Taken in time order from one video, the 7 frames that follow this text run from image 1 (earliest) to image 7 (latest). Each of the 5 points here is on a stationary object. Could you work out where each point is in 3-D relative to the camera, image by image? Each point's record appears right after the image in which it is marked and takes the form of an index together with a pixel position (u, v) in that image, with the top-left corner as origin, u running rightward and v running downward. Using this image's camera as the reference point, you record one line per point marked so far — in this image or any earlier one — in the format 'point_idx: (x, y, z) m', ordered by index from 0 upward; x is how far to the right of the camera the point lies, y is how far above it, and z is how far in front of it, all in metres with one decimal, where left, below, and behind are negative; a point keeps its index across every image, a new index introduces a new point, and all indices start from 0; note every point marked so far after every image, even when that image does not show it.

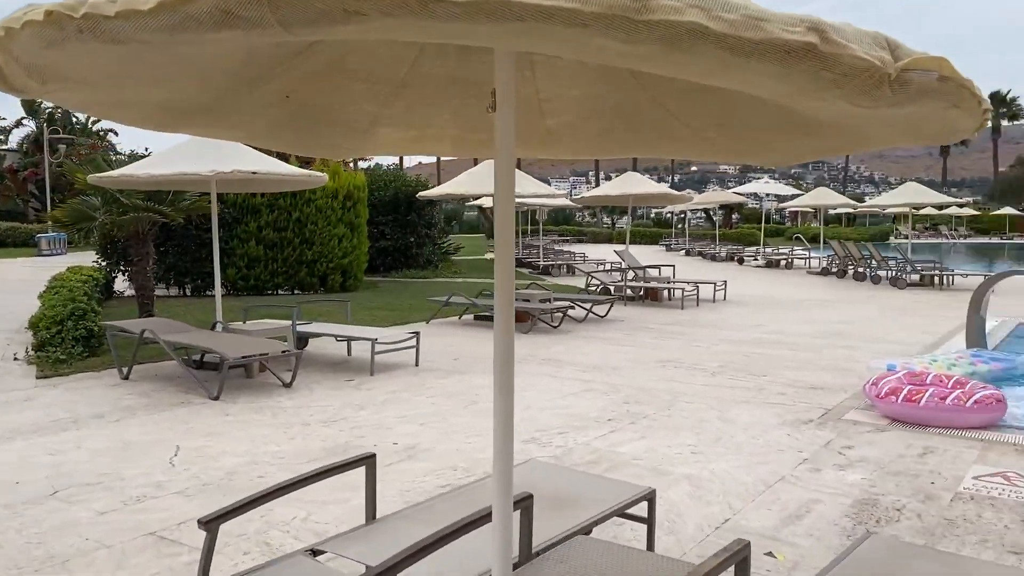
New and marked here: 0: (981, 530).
0: (+2.1, -1.1, +3.9) m
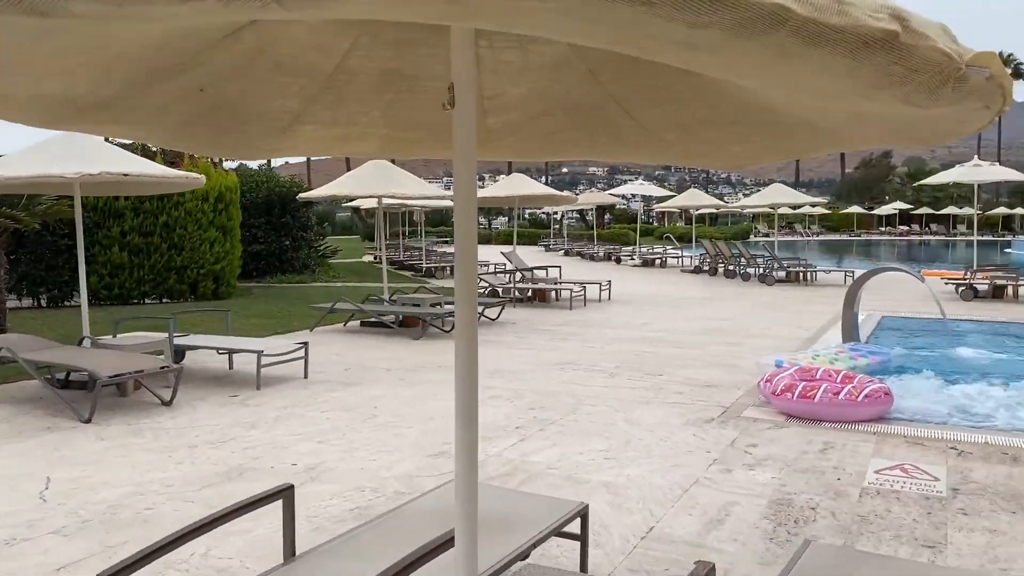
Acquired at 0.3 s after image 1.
0: (+1.7, -1.1, +4.0) m
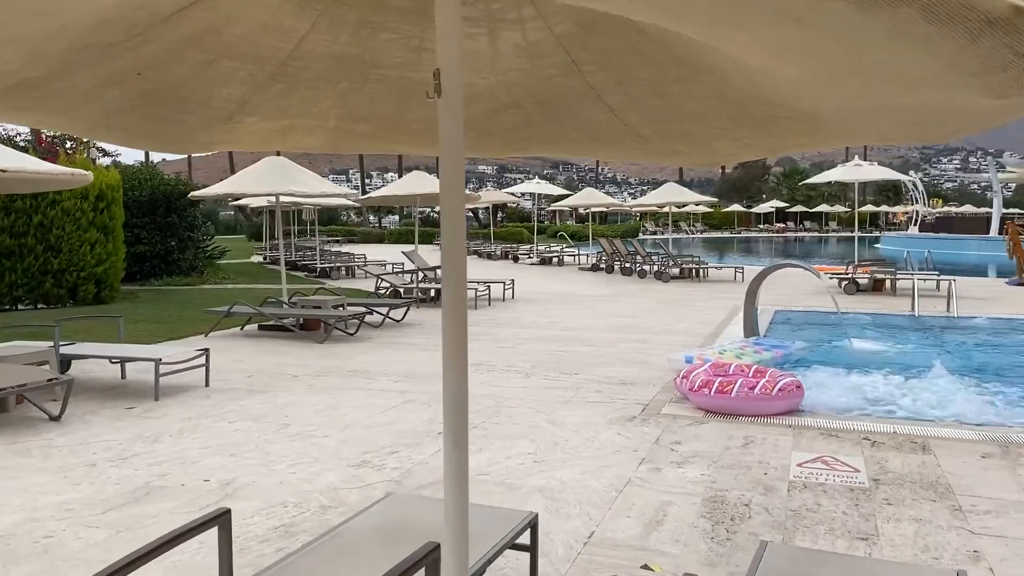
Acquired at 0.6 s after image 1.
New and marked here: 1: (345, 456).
0: (+1.4, -1.0, +4.0) m
1: (-0.9, -1.0, +5.0) m
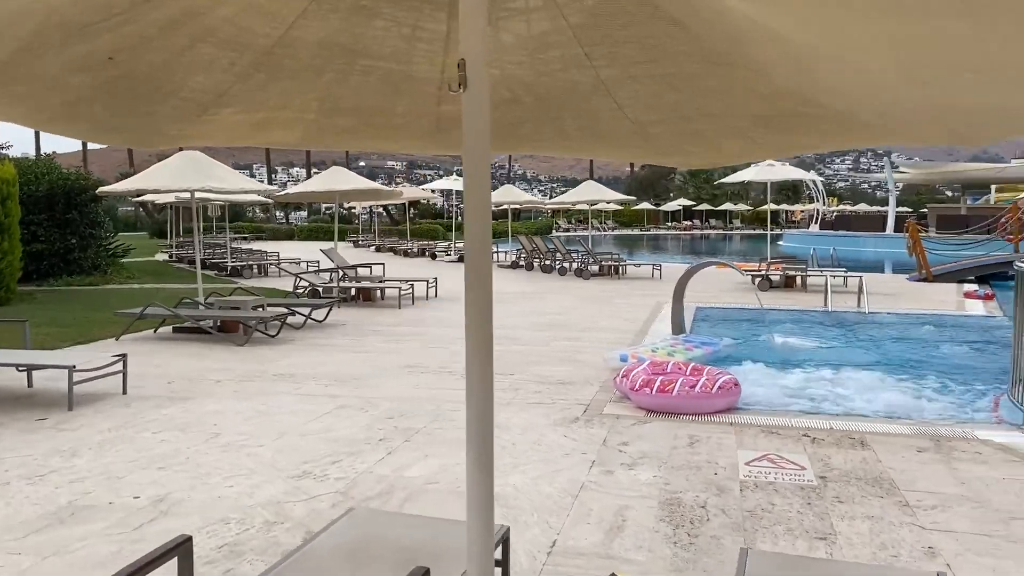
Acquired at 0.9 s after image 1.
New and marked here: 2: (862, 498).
0: (+1.2, -1.1, +4.0) m
1: (-1.2, -1.0, +4.8) m
2: (+1.7, -1.0, +4.3) m
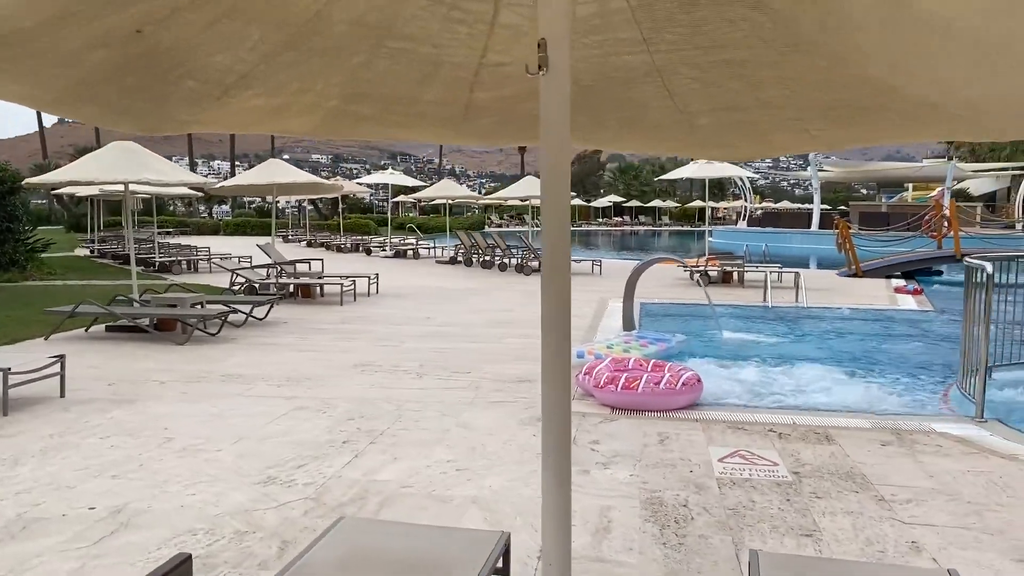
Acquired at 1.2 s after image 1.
0: (+1.1, -1.0, +4.0) m
1: (-1.4, -1.0, +4.6) m
2: (+1.6, -1.0, +4.3) m
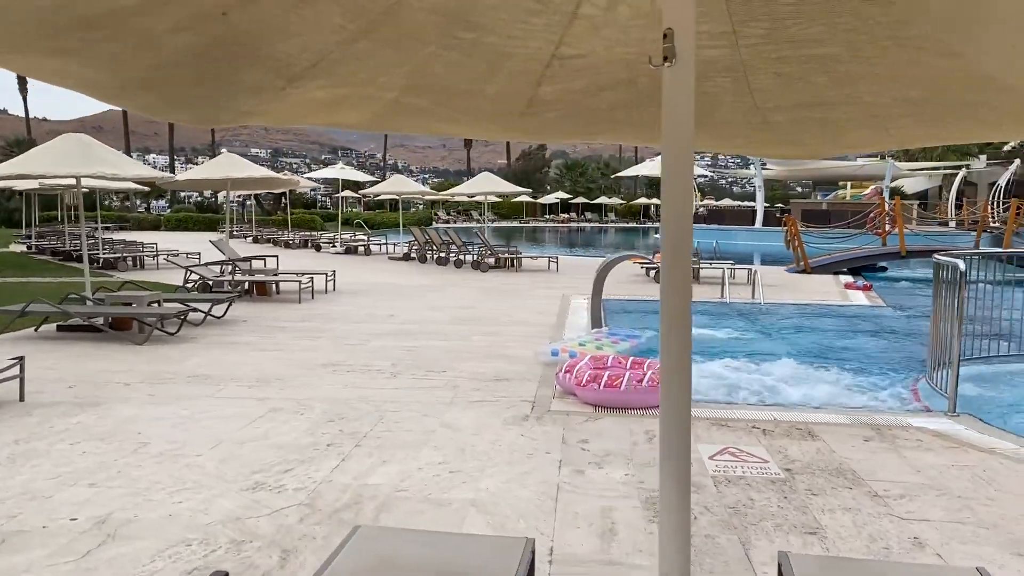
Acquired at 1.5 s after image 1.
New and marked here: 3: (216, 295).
0: (+1.1, -1.0, +4.0) m
1: (-1.4, -0.9, +4.4) m
2: (+1.6, -1.0, +4.4) m
3: (-3.3, -0.1, +9.9) m
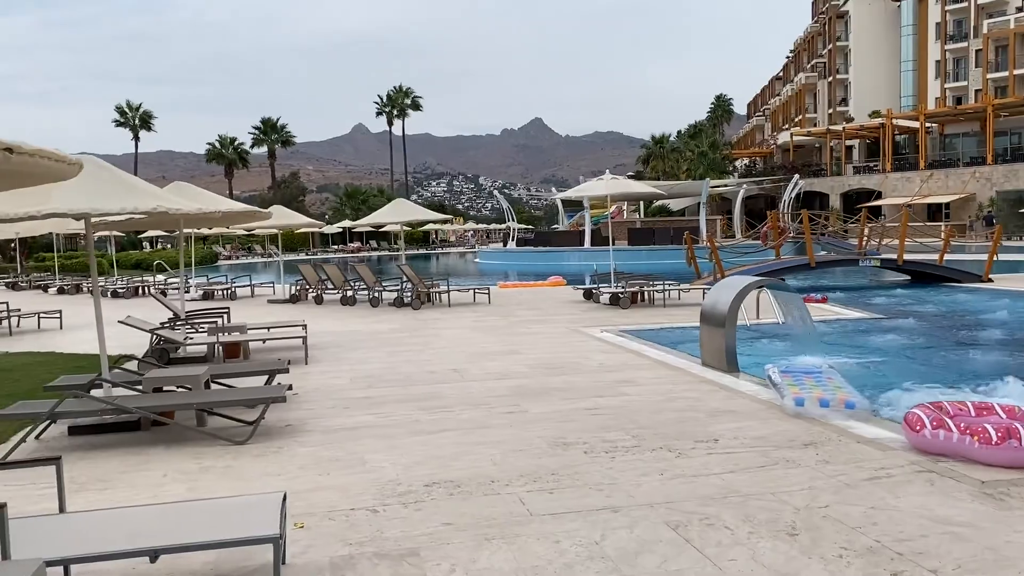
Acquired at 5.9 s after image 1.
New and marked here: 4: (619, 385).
0: (+3.9, -1.1, +3.1) m
1: (+1.4, -1.2, +2.8) m
2: (+4.3, -1.1, +3.6) m
3: (-2.0, -0.7, +7.5) m
4: (+1.0, -0.8, +8.1) m
